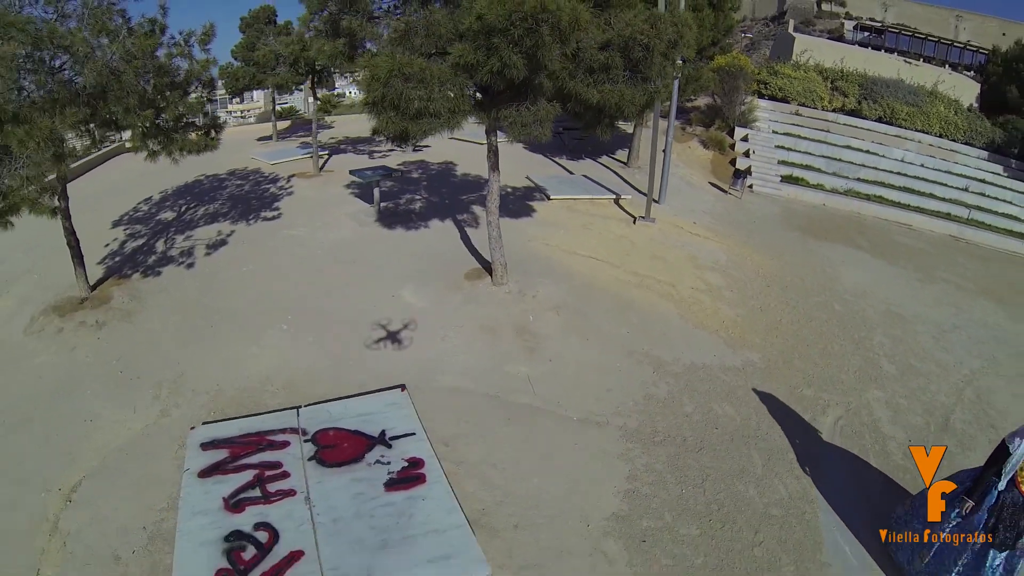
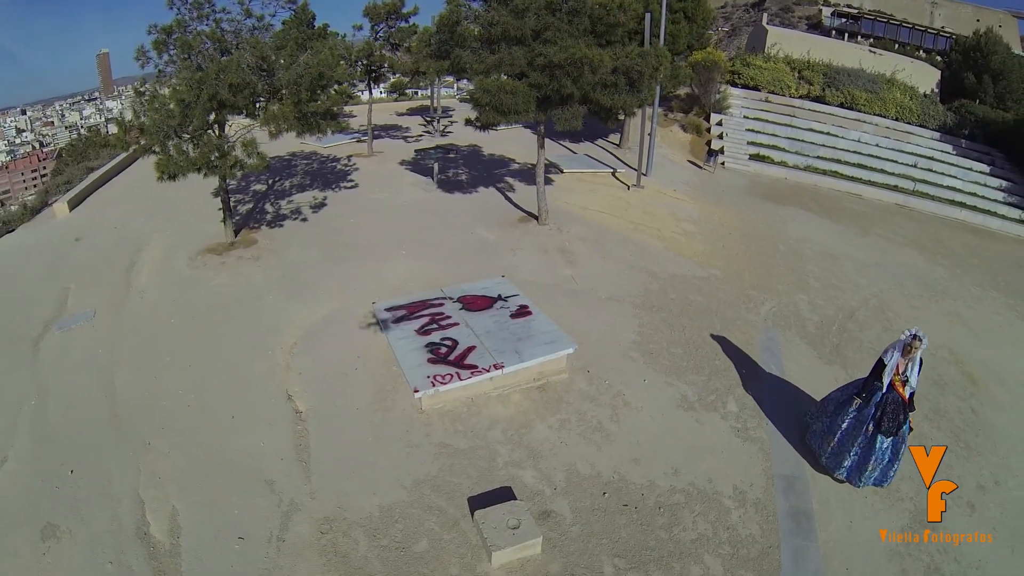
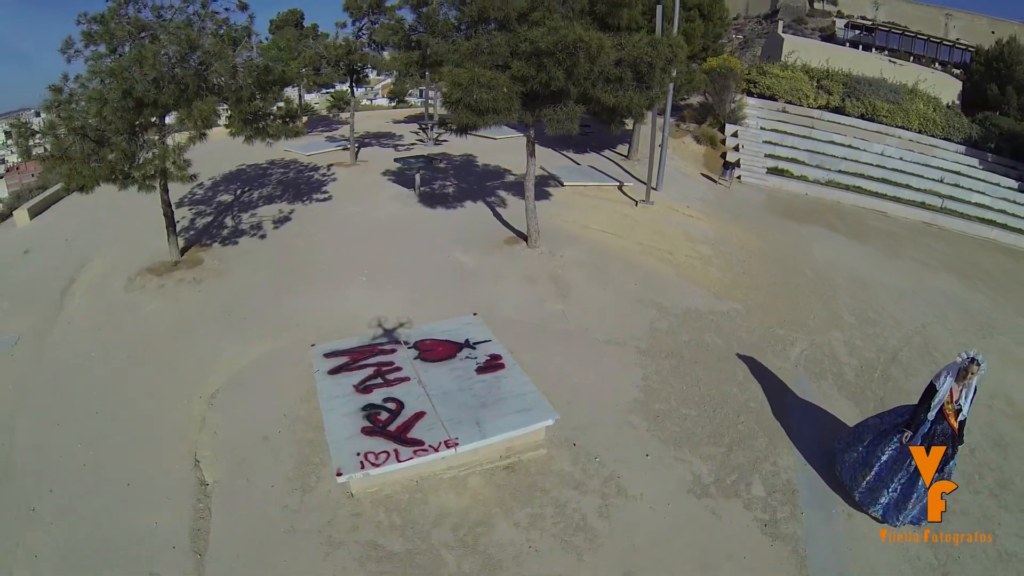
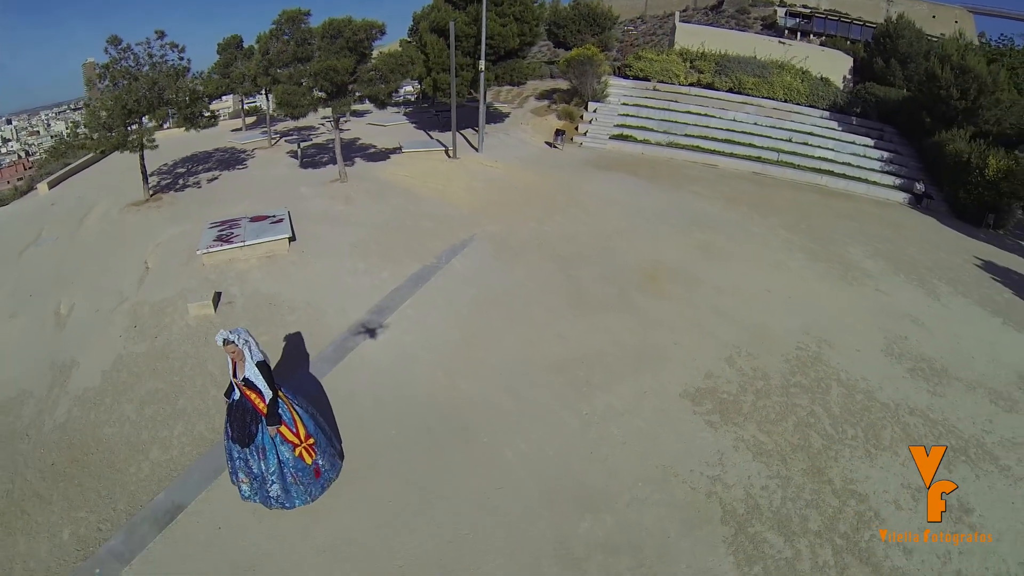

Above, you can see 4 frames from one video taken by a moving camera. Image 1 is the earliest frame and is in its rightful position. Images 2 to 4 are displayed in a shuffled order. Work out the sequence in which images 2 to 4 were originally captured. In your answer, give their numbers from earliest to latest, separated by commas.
3, 2, 4
